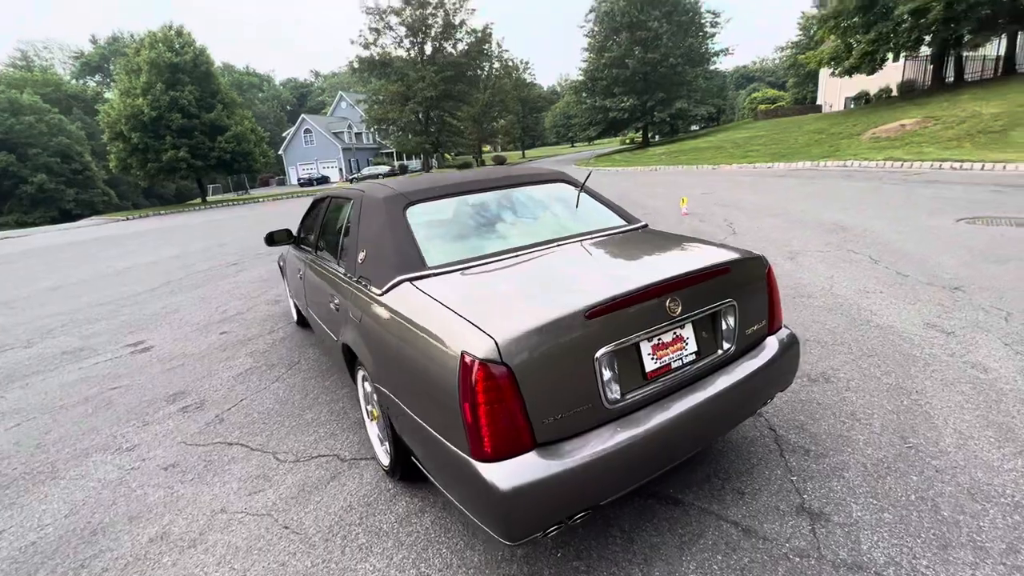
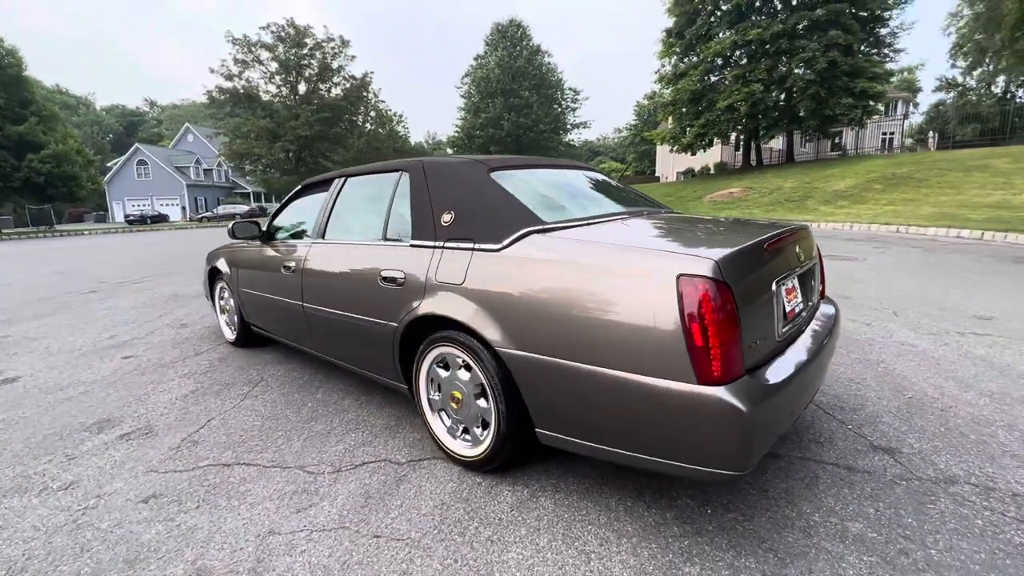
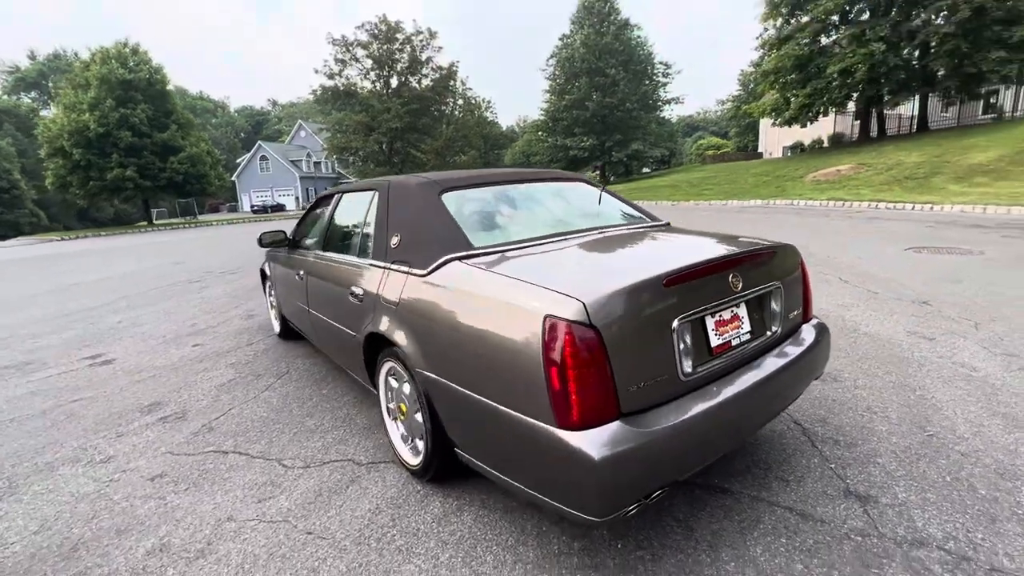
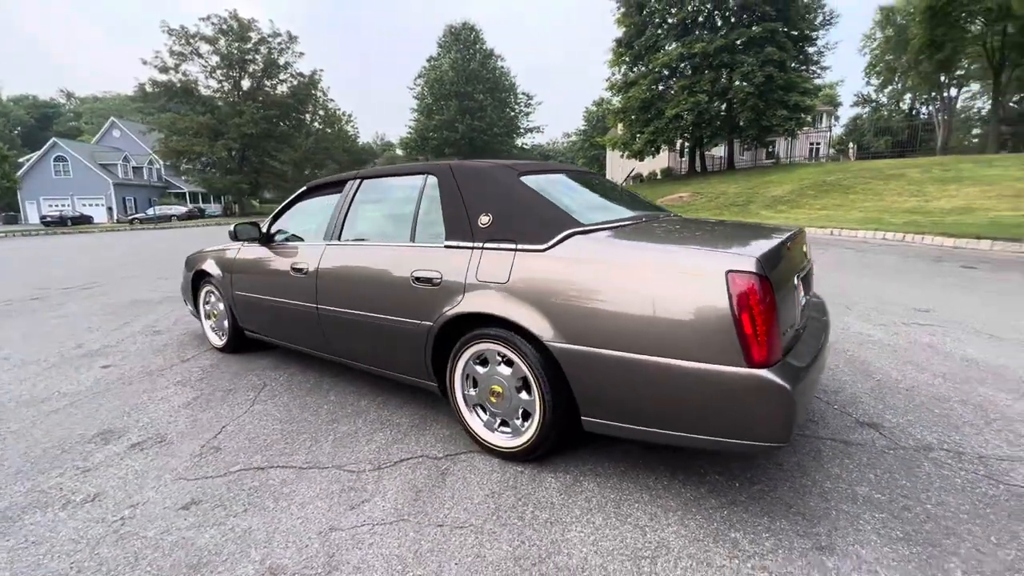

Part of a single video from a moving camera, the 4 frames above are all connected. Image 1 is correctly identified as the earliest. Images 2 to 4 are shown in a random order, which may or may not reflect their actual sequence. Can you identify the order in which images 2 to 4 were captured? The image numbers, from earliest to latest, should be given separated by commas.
3, 2, 4
